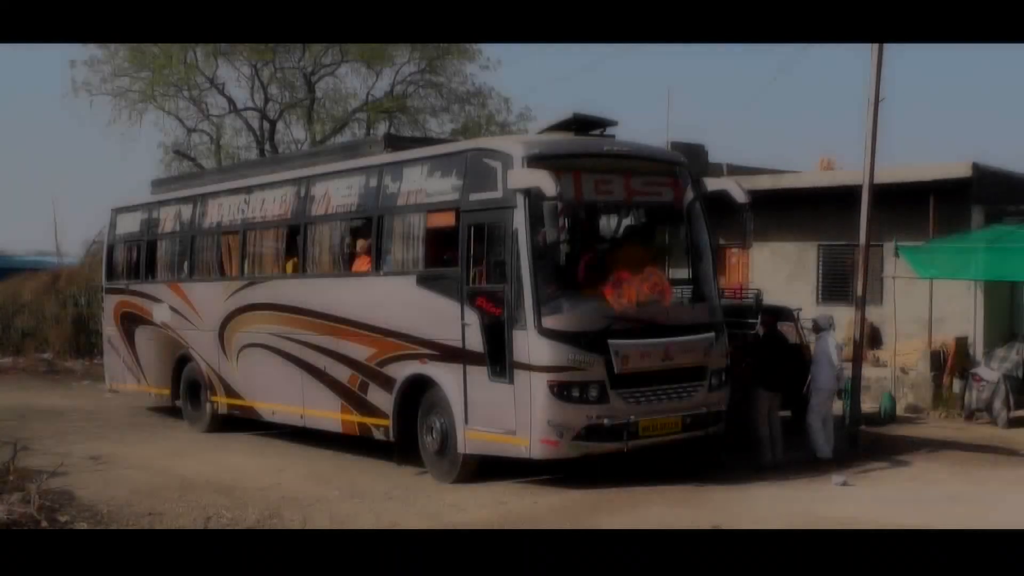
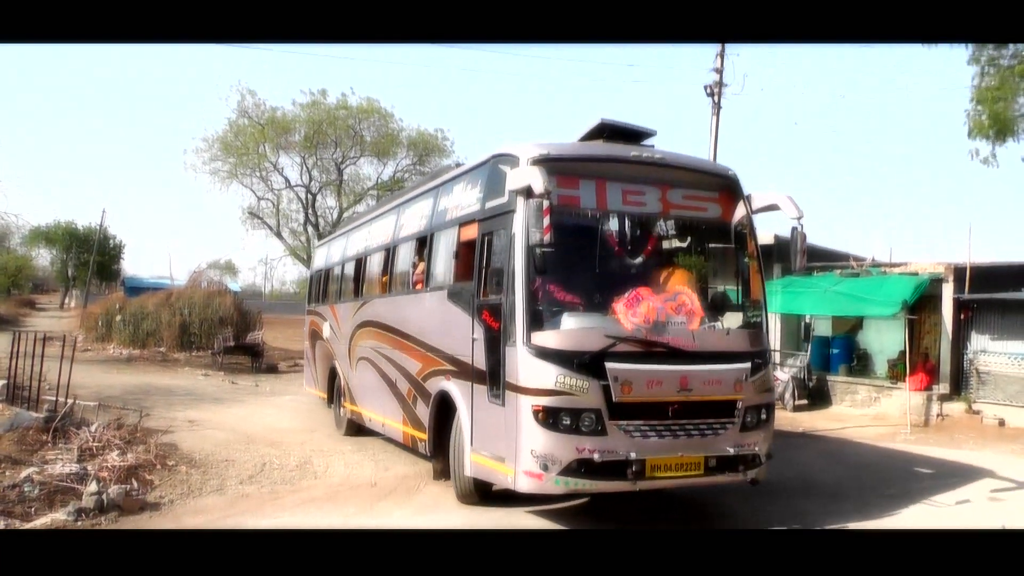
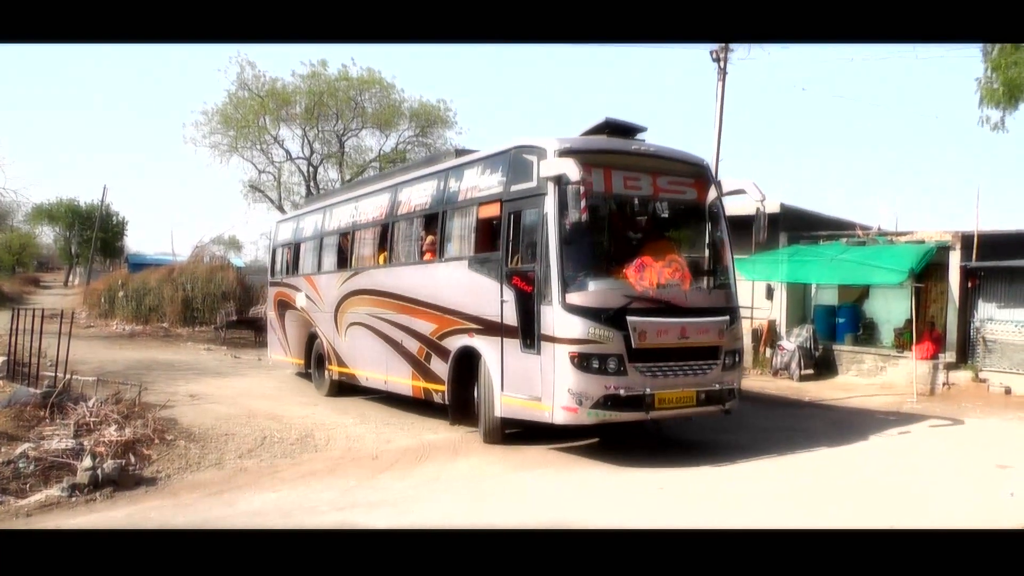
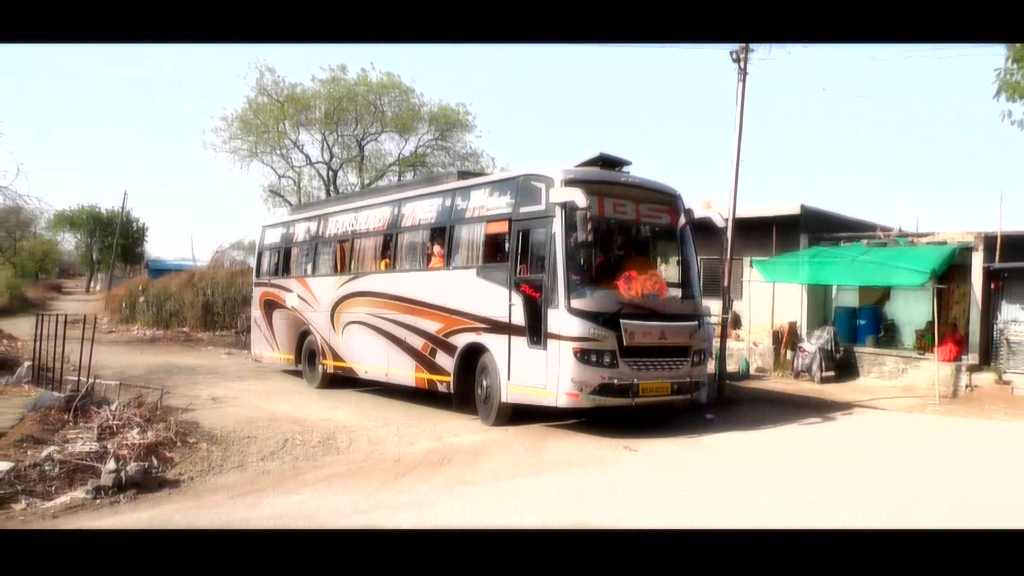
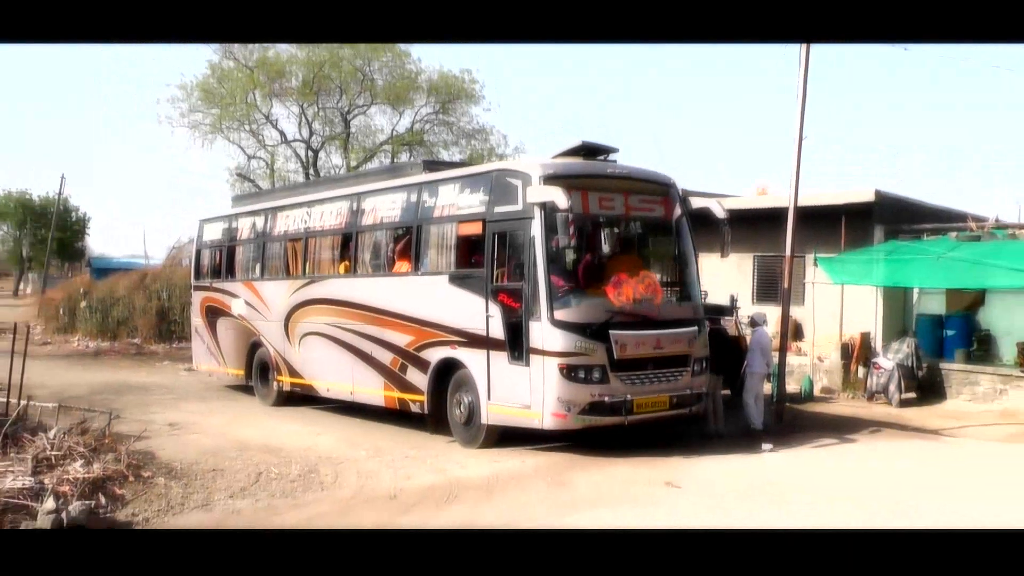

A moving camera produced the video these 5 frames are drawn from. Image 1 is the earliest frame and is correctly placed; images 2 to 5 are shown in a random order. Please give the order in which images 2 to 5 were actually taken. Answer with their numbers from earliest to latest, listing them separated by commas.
5, 4, 3, 2
